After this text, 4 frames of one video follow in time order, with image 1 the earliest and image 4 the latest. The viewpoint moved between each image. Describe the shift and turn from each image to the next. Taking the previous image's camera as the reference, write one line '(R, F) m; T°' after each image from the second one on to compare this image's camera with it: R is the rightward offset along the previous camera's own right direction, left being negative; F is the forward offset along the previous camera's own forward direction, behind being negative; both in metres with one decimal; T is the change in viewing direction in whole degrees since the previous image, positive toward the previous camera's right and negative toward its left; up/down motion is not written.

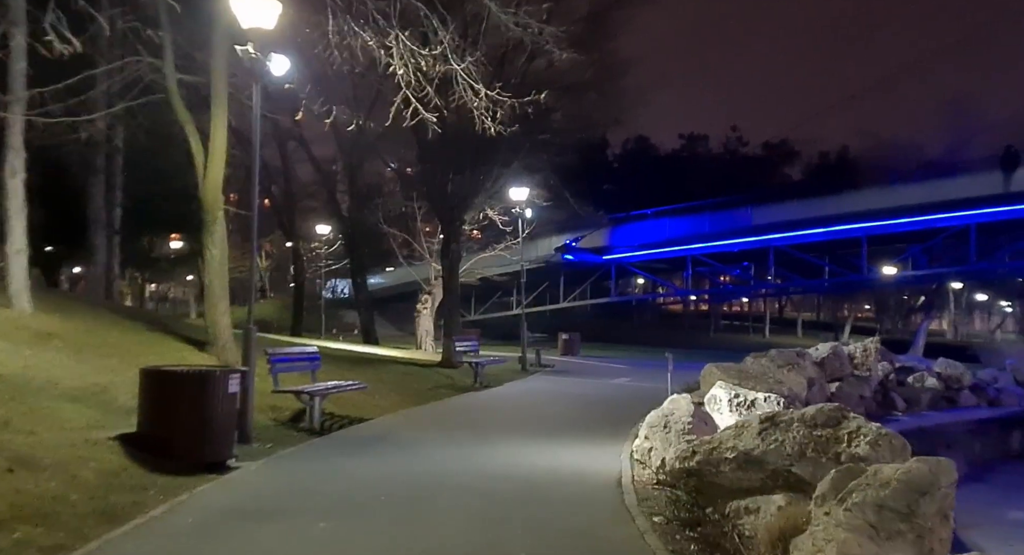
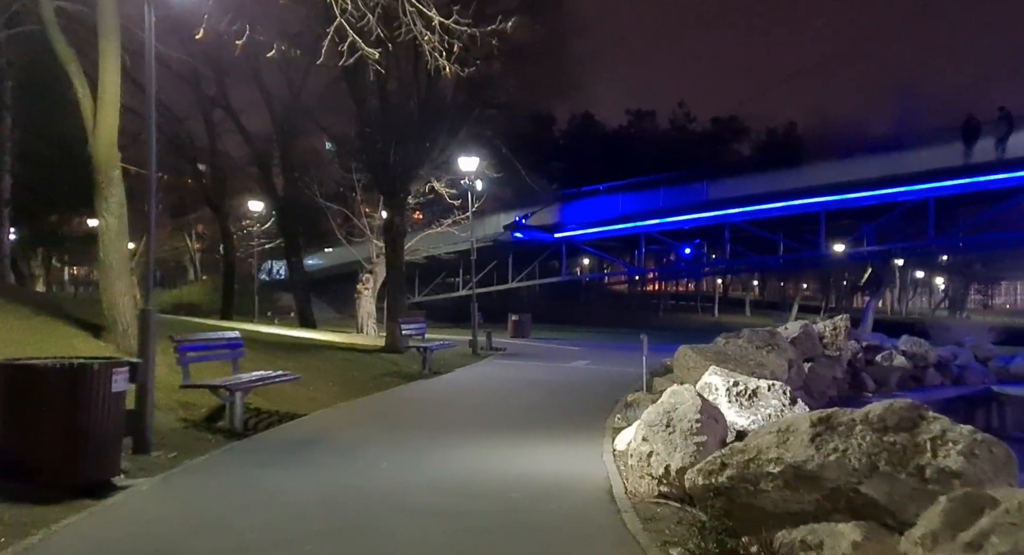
(-0.2, +1.8) m; +5°
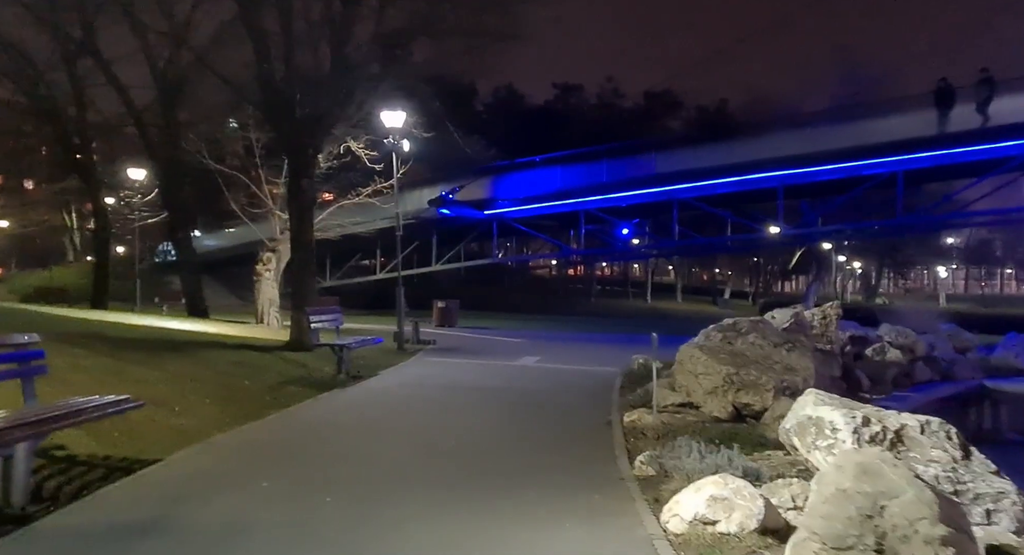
(-0.6, +3.9) m; +7°
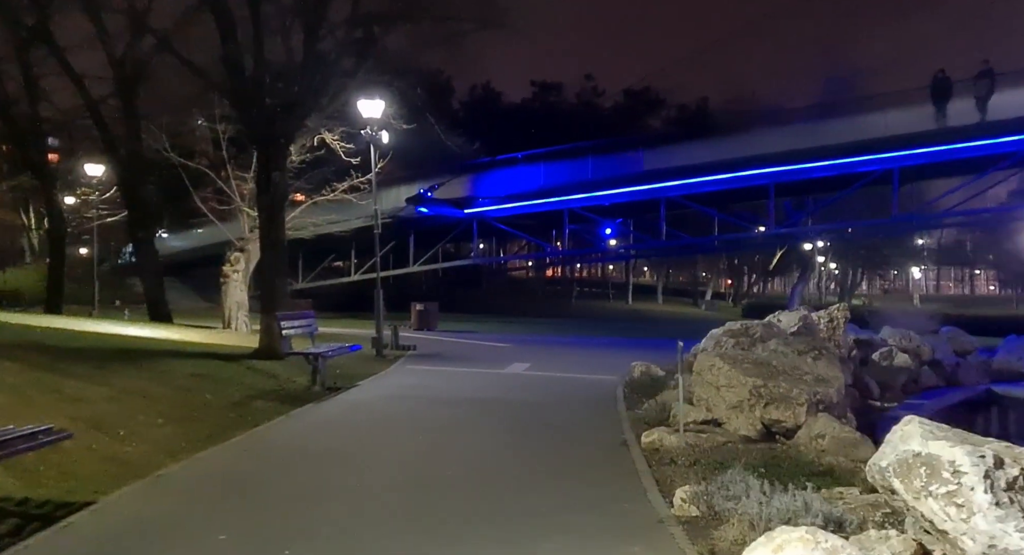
(-0.4, +1.3) m; +2°
